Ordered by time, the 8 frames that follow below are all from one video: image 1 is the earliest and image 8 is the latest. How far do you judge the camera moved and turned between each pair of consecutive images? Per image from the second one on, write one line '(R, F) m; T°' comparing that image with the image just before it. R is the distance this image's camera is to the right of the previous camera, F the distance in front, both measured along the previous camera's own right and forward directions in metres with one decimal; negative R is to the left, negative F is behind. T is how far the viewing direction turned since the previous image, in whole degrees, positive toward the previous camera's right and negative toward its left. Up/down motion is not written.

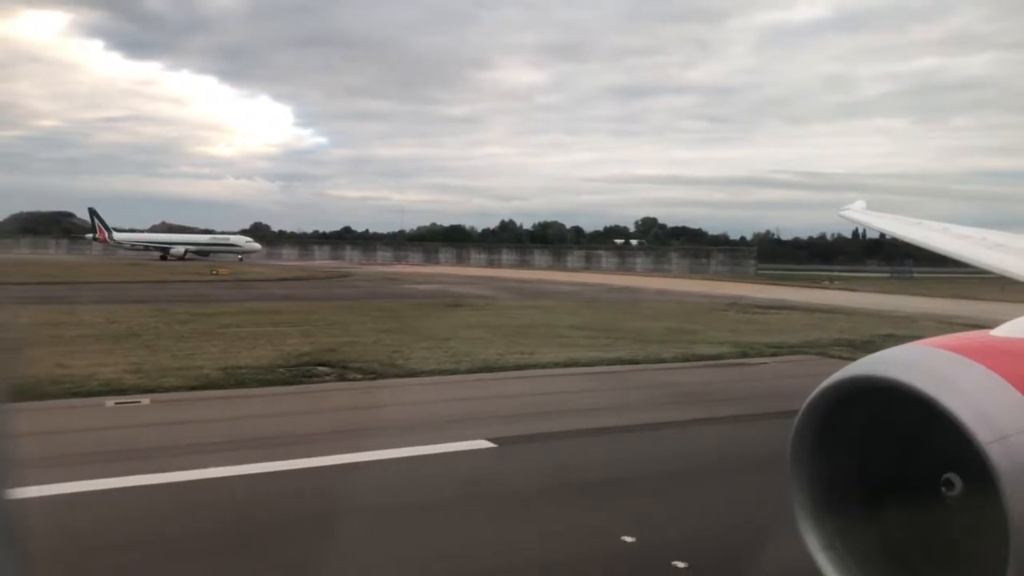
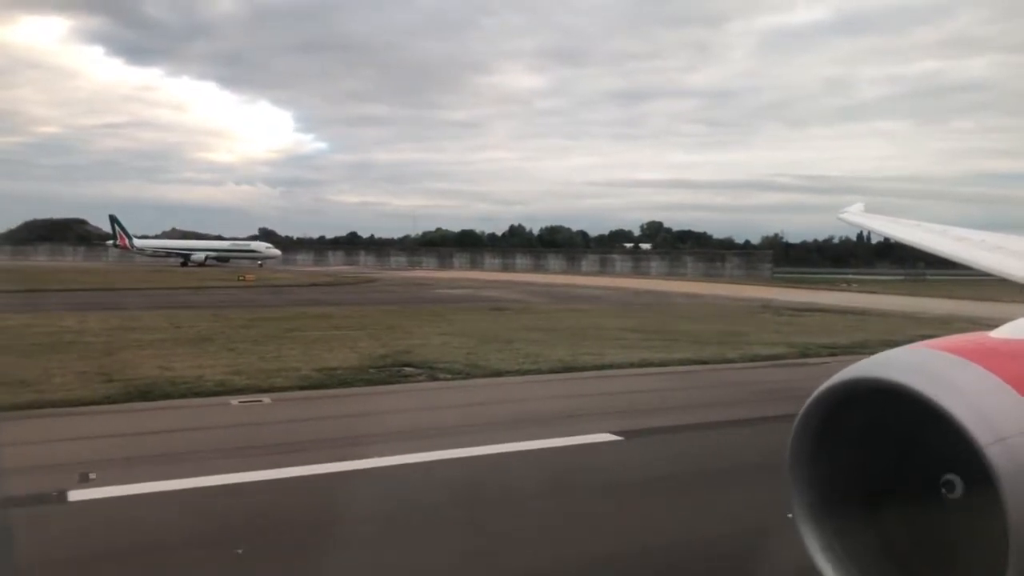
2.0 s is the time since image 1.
(-1.0, -0.5) m; 0°
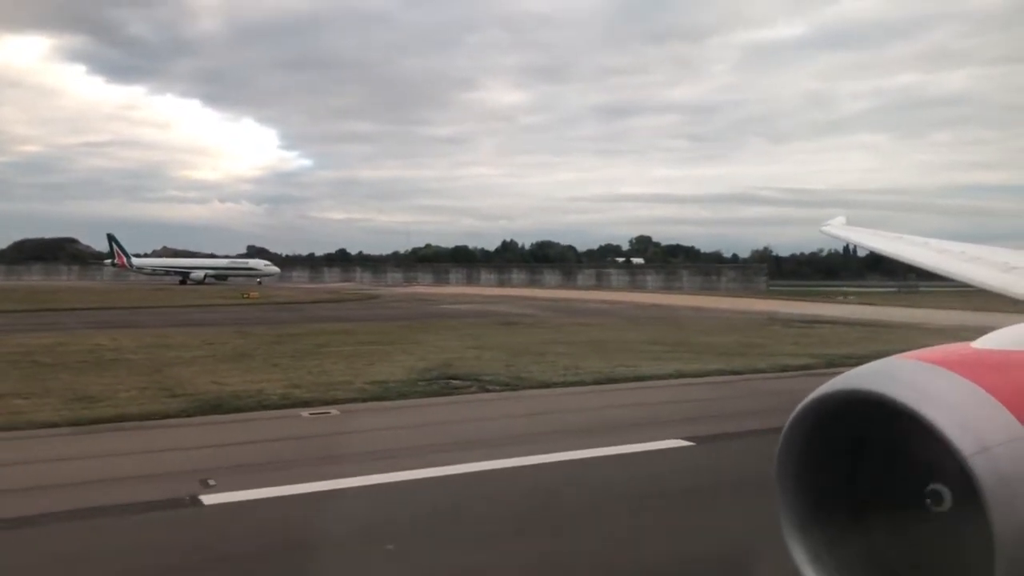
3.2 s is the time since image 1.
(-0.8, -0.4) m; +1°
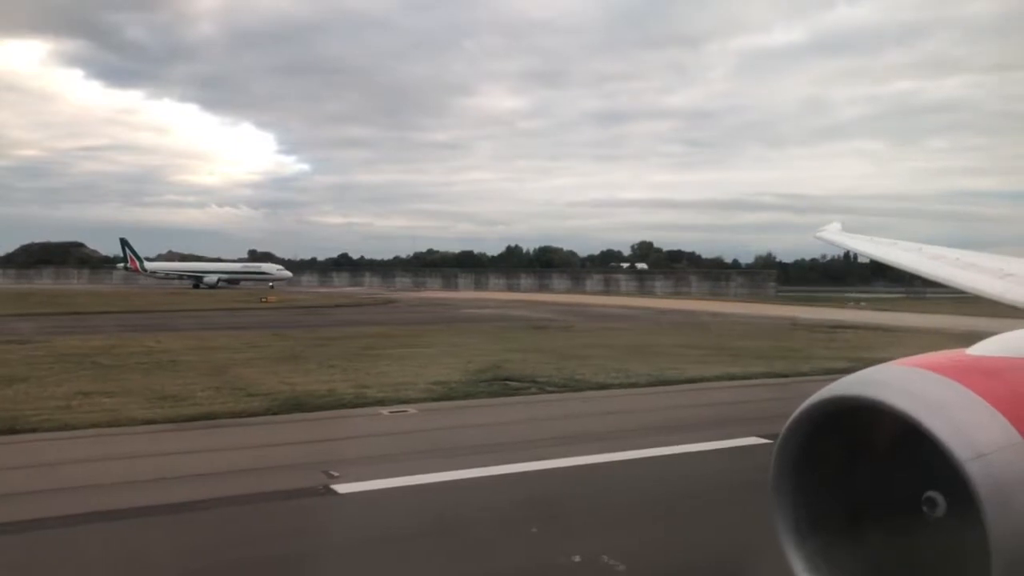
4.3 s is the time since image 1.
(-0.8, -0.4) m; 0°
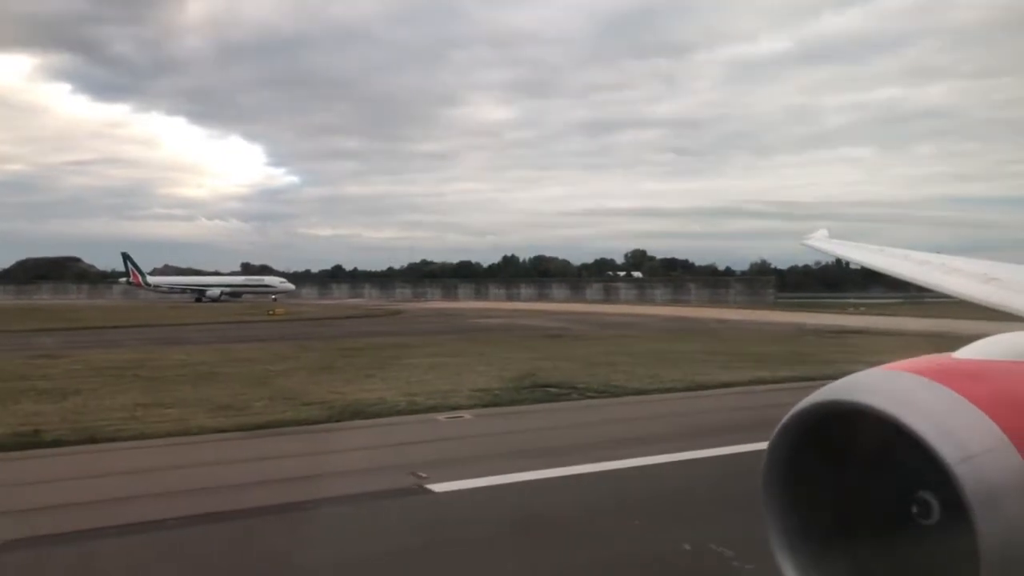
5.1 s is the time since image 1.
(-0.7, -0.4) m; +1°
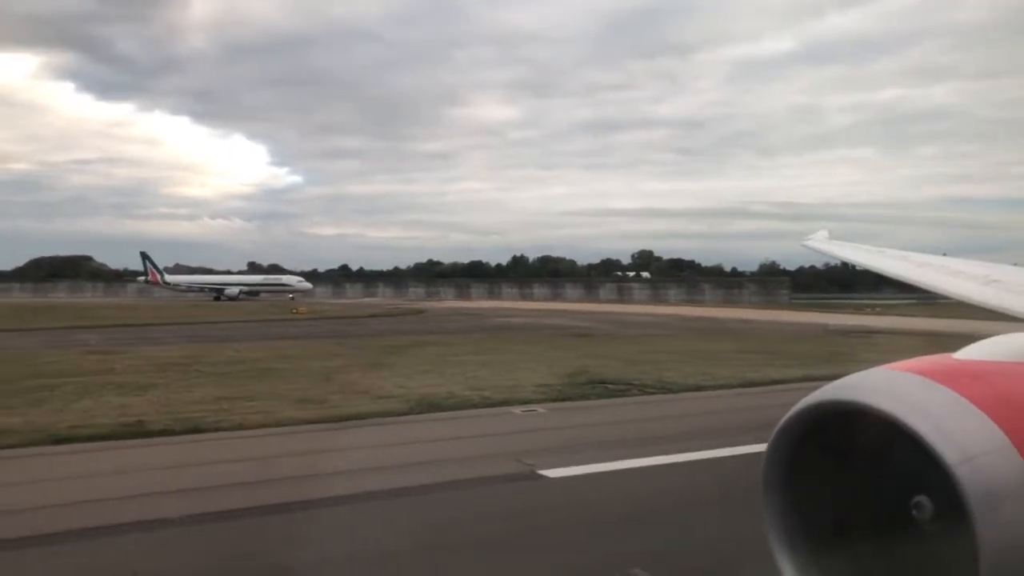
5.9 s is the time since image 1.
(-0.8, -0.5) m; 0°
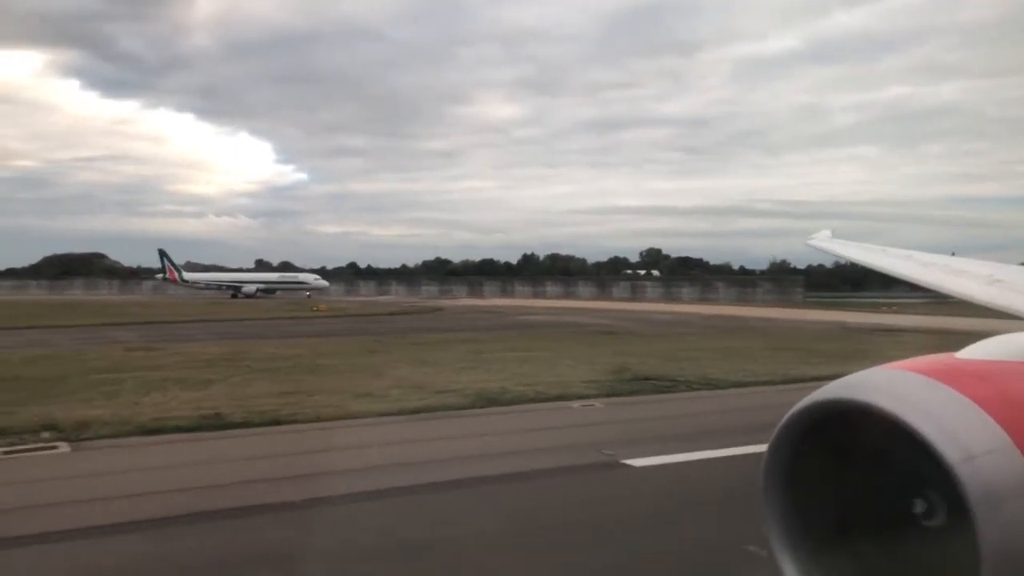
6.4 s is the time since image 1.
(-0.7, -0.4) m; 0°
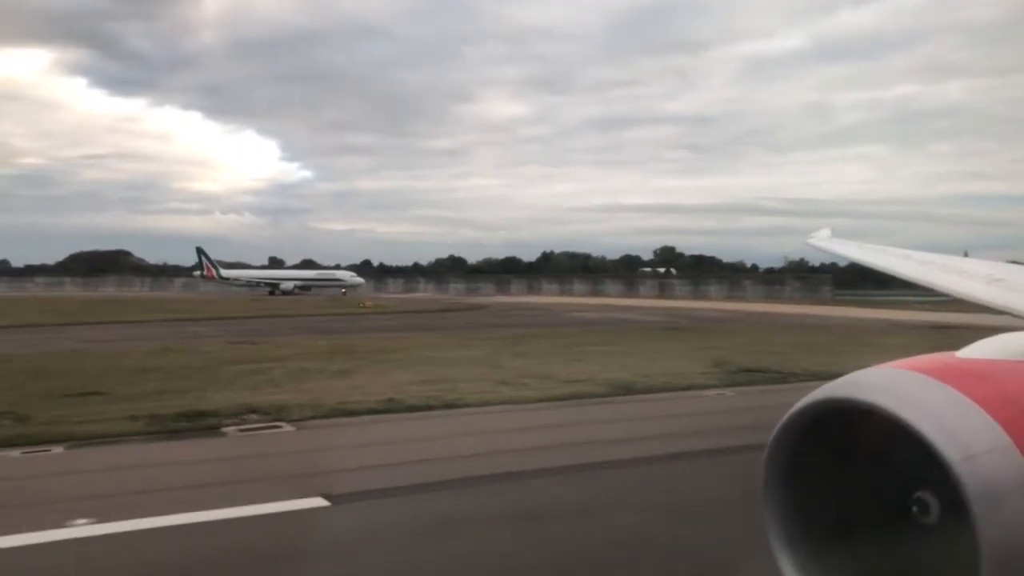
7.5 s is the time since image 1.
(-1.8, -1.0) m; 0°
